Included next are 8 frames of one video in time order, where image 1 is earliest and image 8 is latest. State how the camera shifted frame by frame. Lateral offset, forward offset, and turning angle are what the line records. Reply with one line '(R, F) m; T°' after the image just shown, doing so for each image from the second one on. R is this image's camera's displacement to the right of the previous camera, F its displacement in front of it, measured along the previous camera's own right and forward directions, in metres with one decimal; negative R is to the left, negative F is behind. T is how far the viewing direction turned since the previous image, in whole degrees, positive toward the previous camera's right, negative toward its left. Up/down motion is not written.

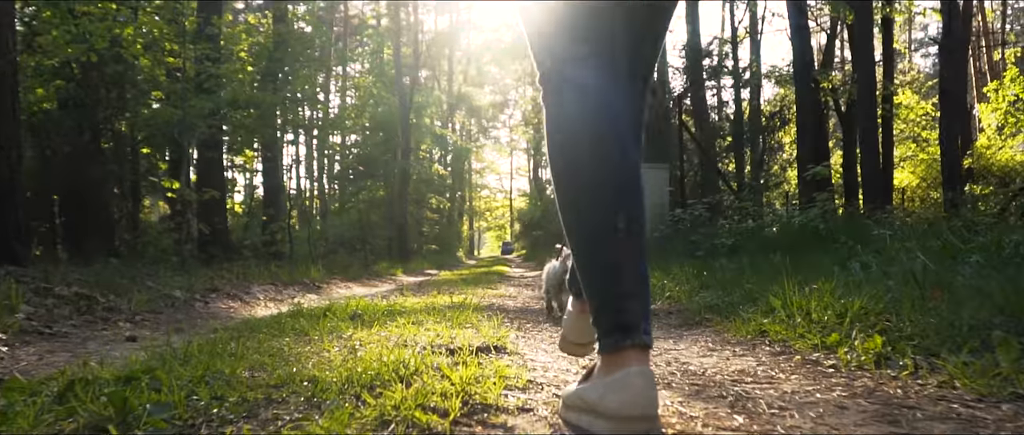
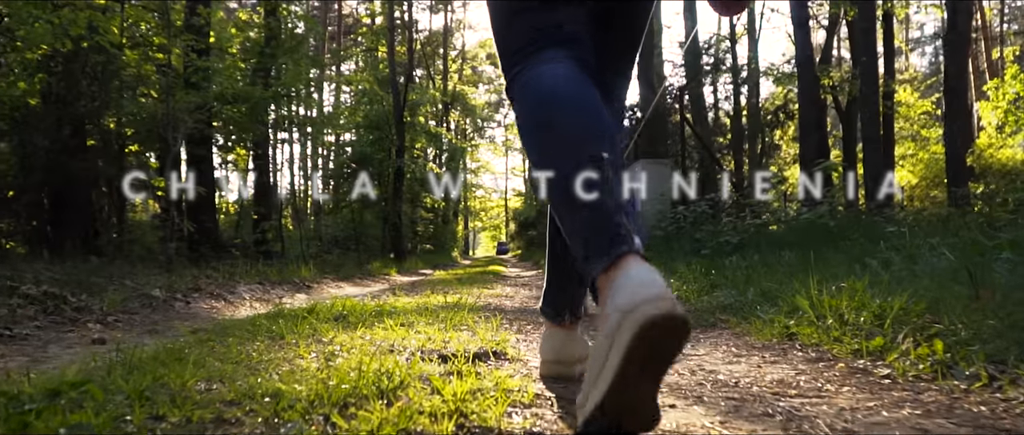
(0.0, +0.3) m; 0°
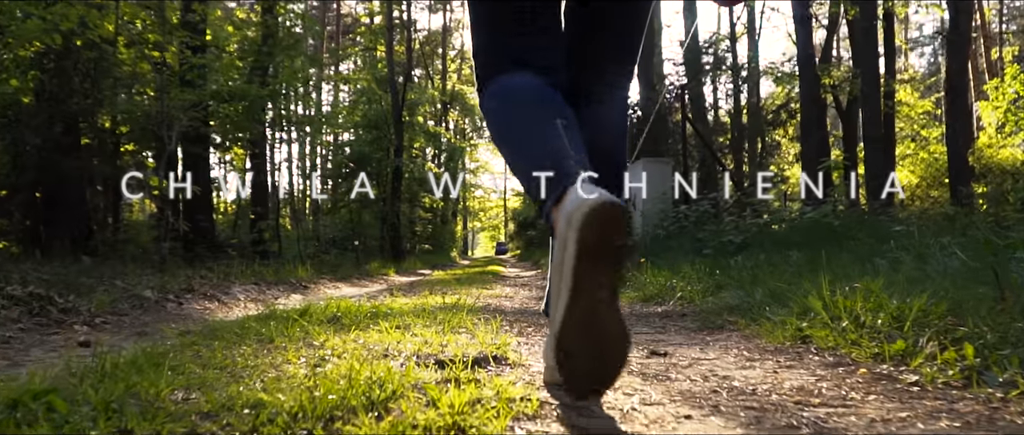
(0.0, +0.1) m; 0°
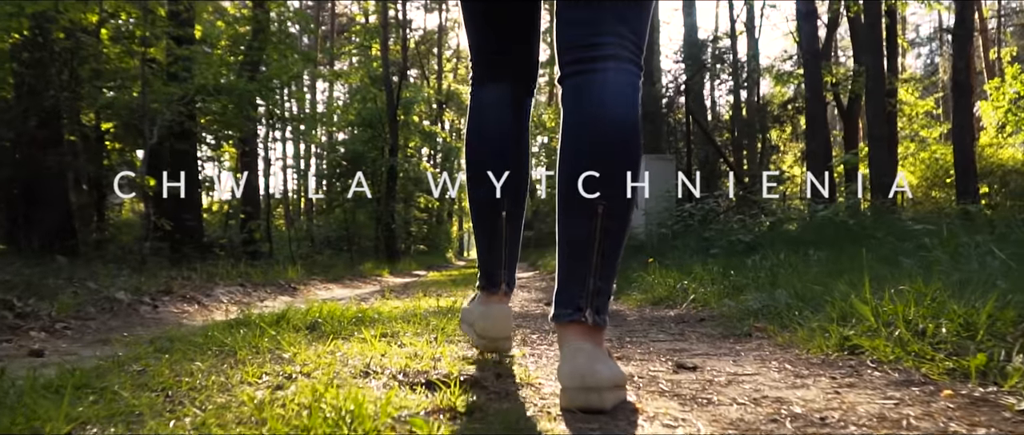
(0.0, +0.4) m; 0°
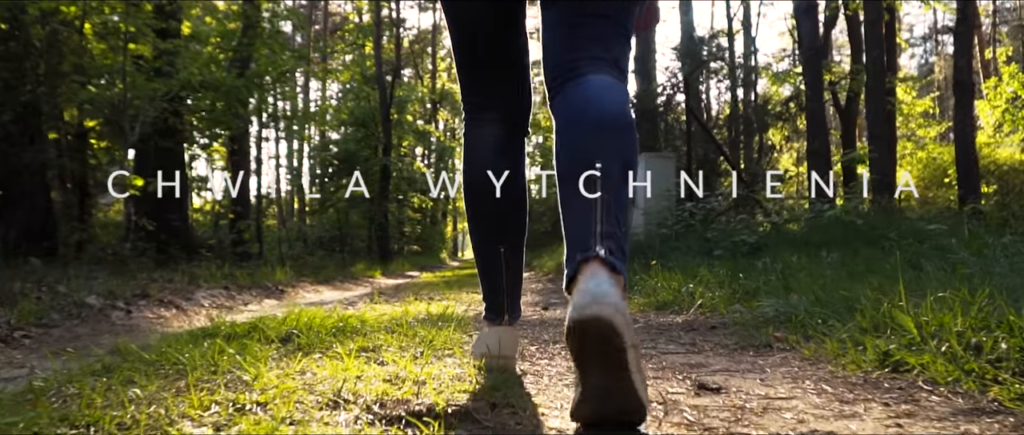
(0.0, +0.3) m; 0°
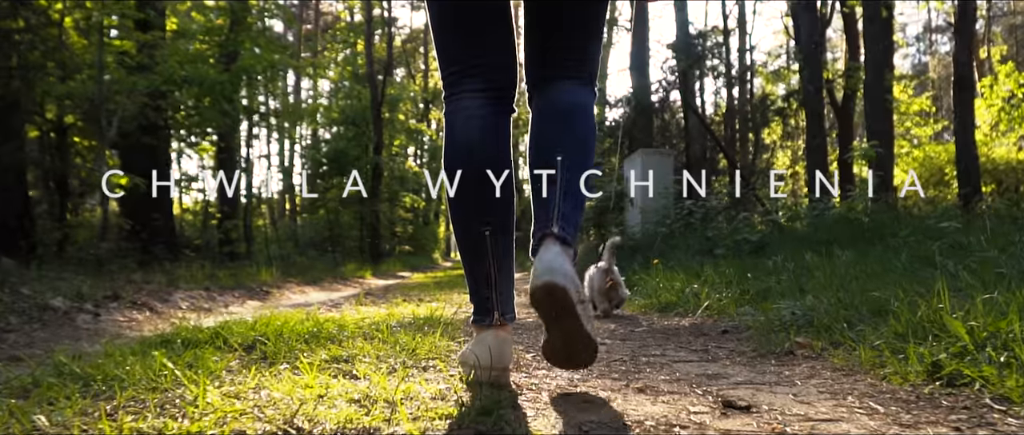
(0.0, +0.3) m; 0°
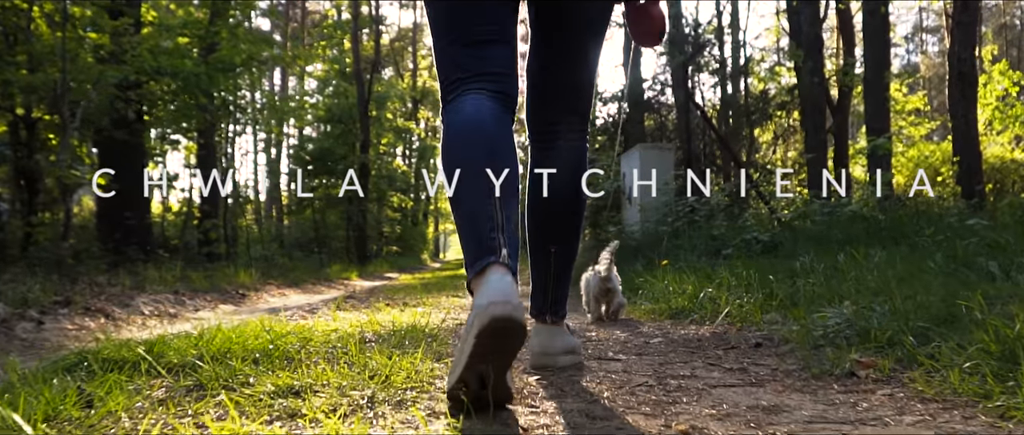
(0.0, +0.5) m; +1°
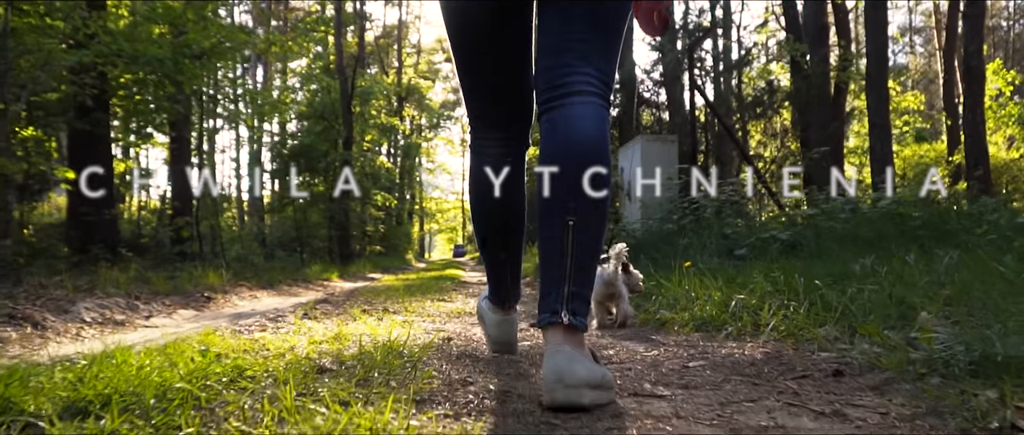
(-0.1, +0.6) m; +1°
